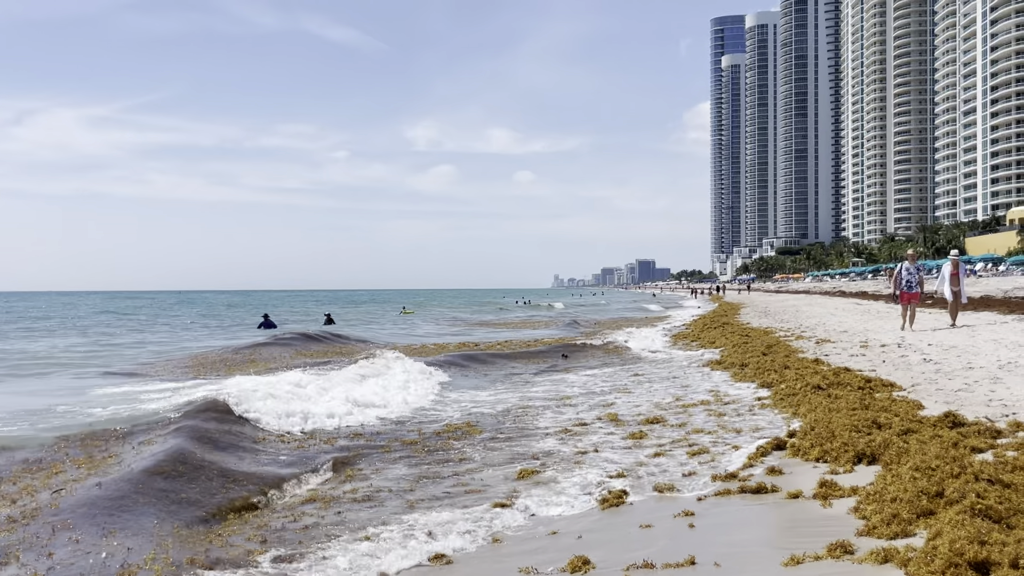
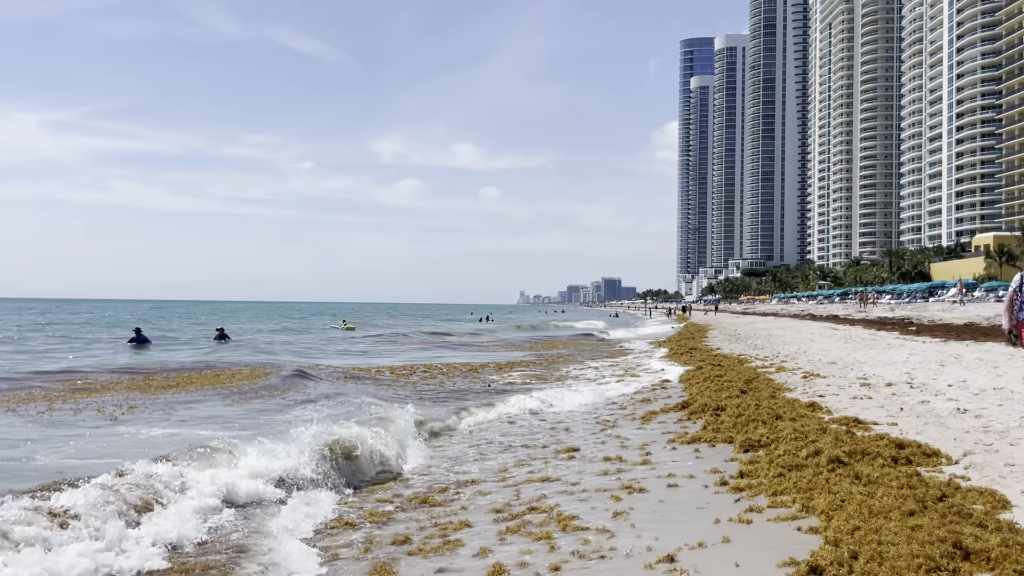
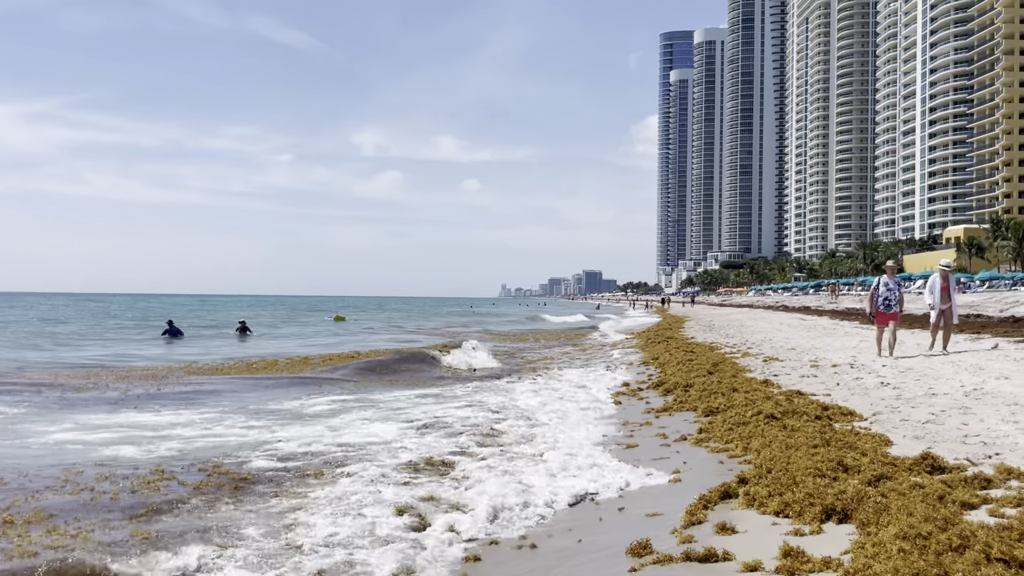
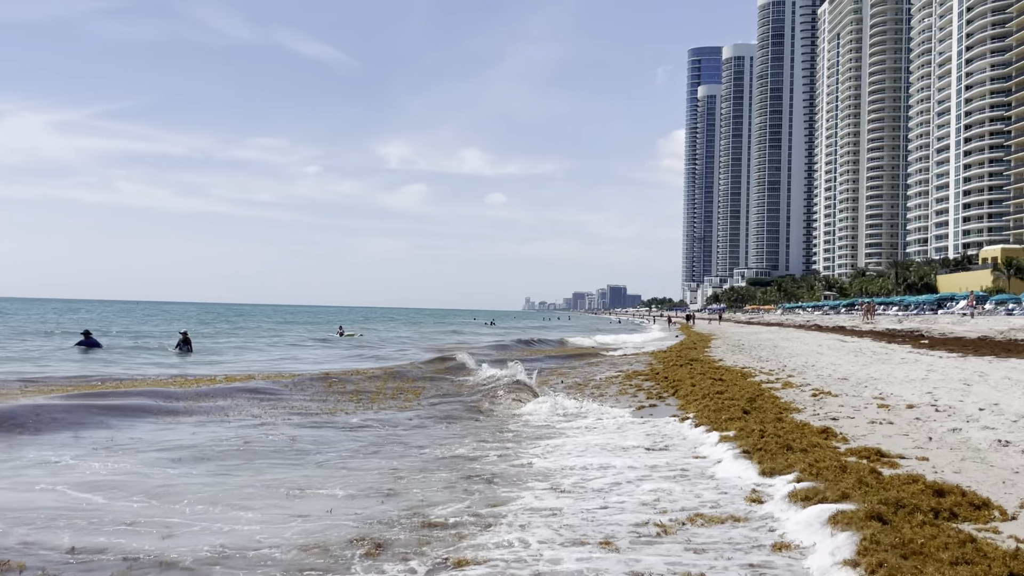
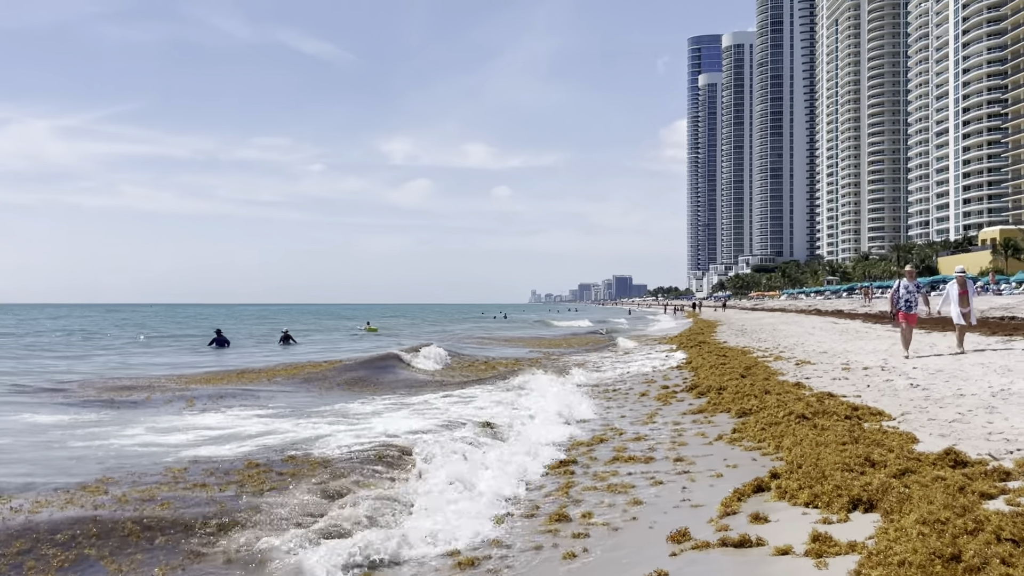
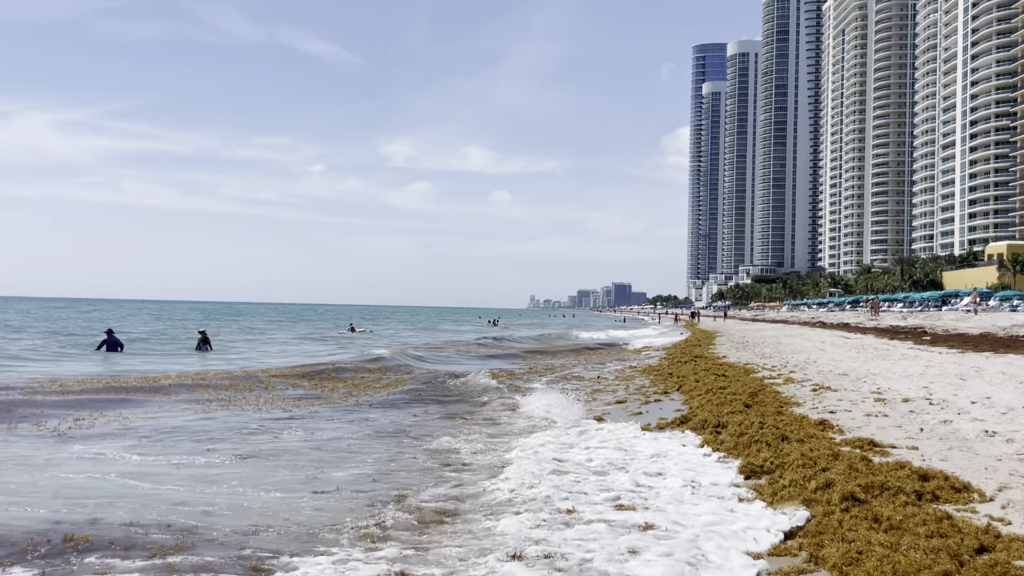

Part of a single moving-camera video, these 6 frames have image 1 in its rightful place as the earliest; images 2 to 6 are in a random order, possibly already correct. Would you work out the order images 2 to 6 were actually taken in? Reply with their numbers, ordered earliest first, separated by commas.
5, 3, 2, 6, 4
